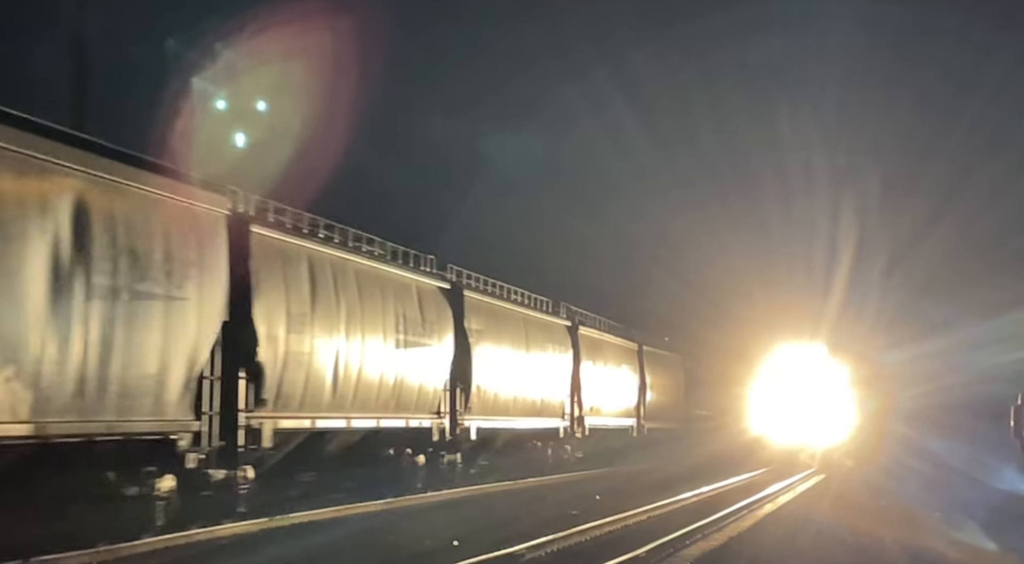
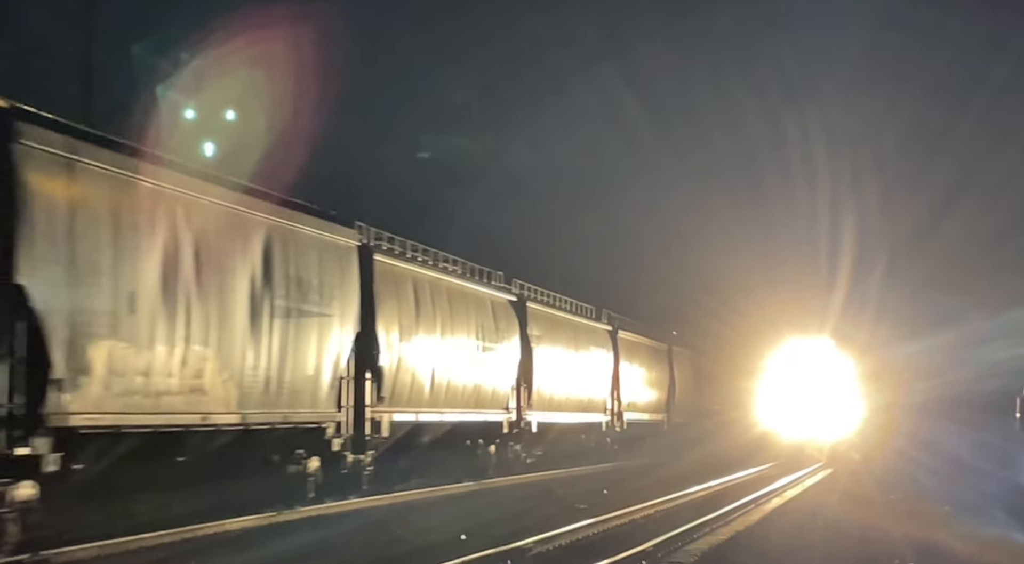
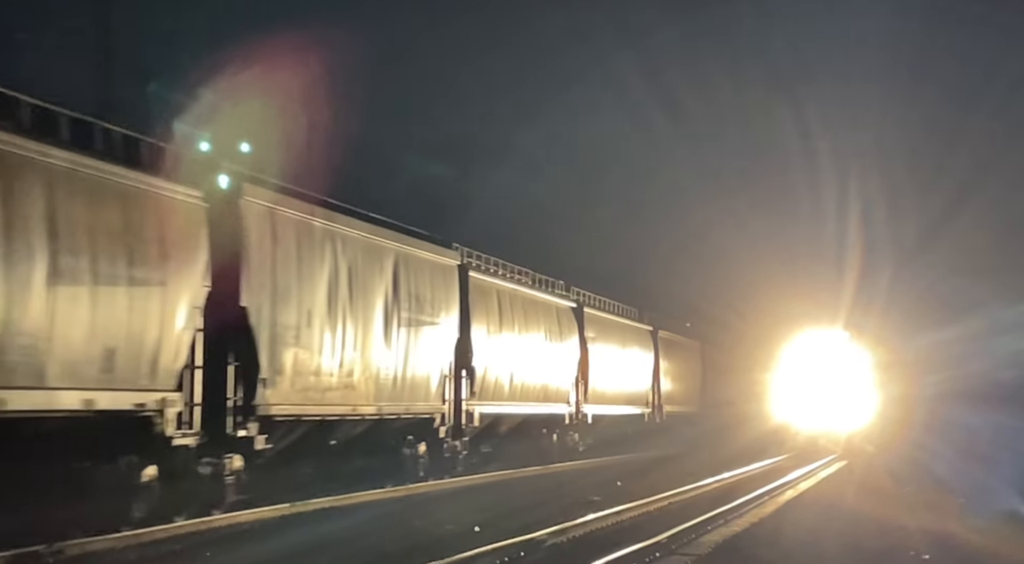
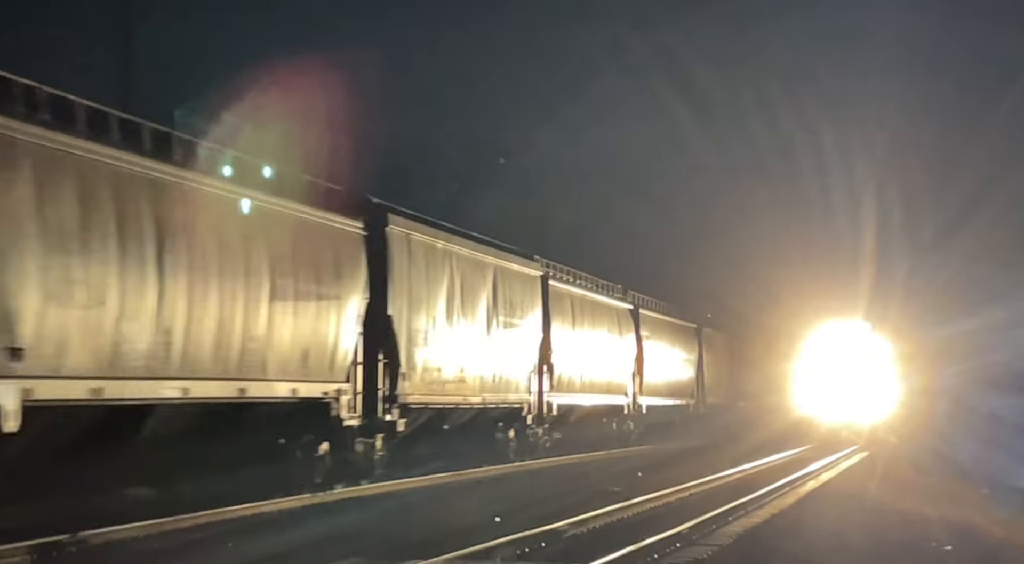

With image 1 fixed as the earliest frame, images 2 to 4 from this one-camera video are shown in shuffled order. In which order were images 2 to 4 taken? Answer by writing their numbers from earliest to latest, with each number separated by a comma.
2, 3, 4
